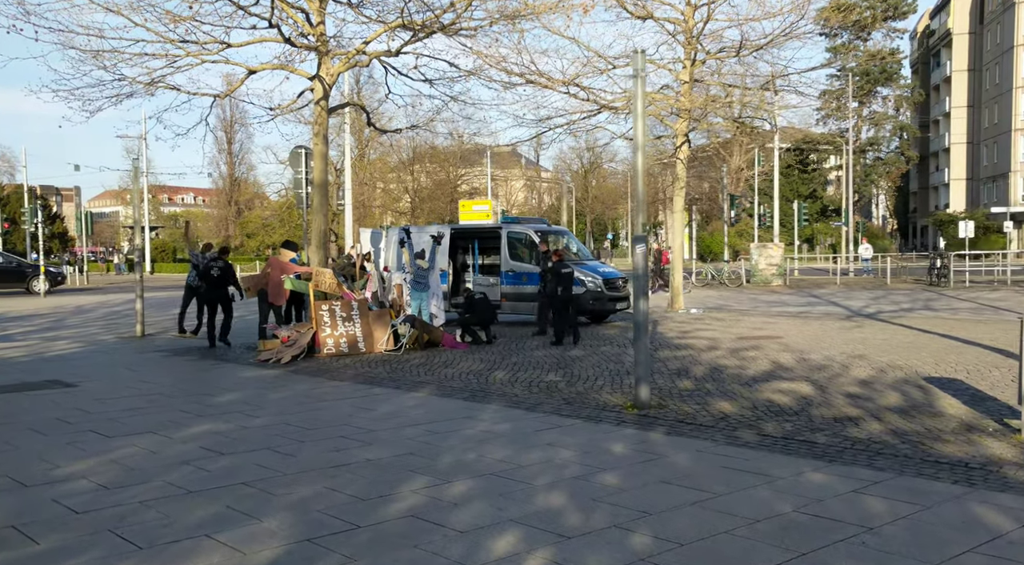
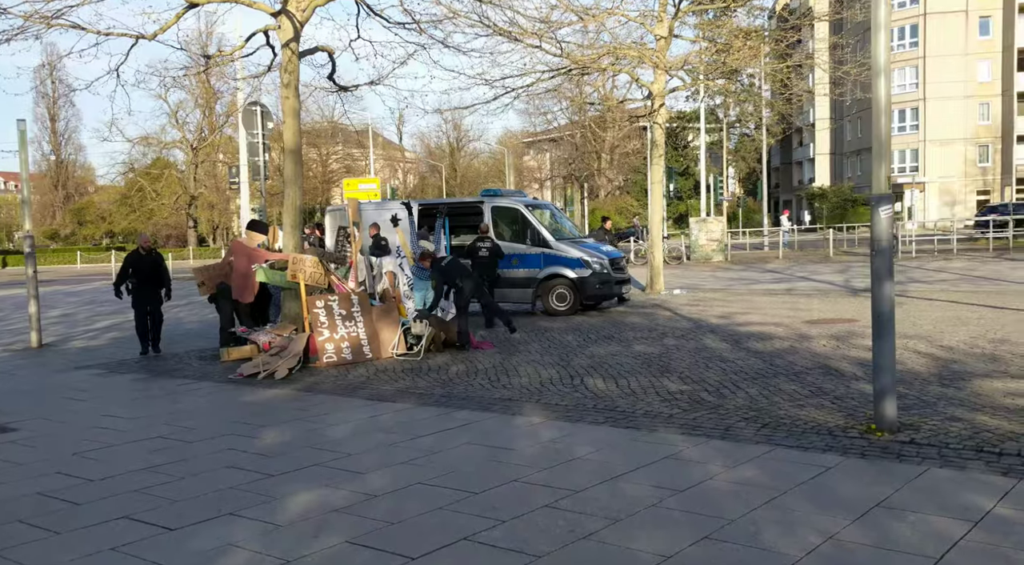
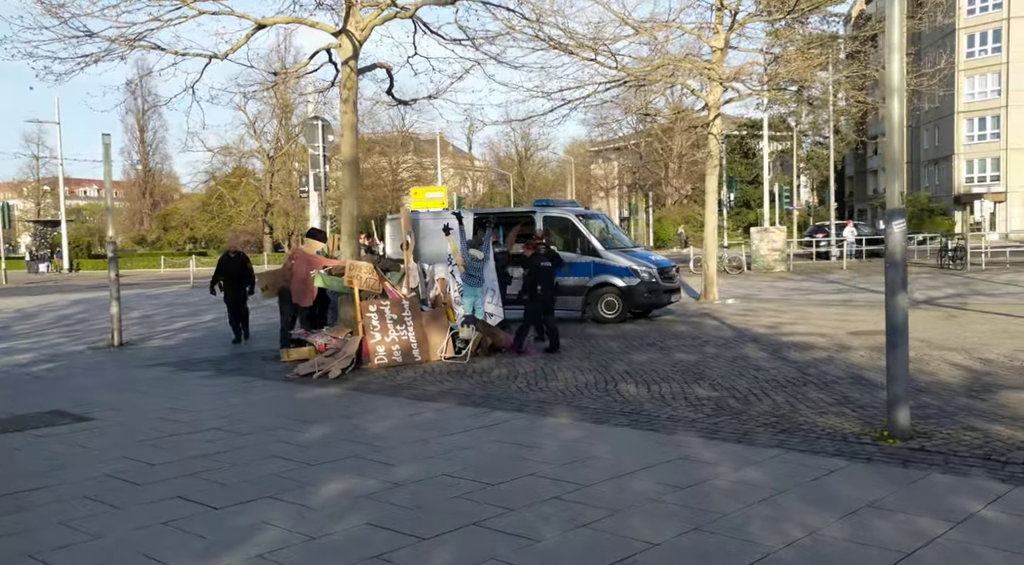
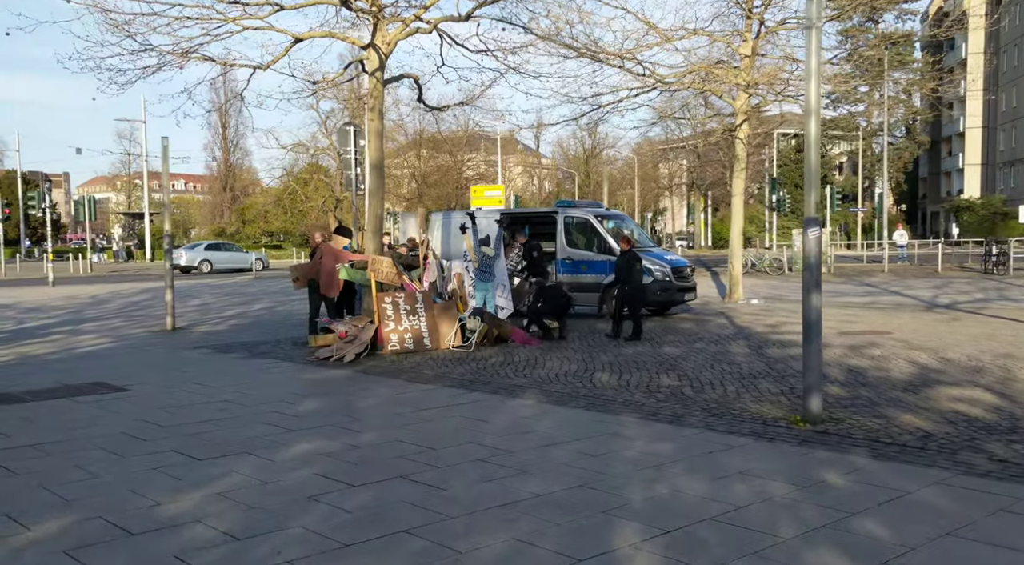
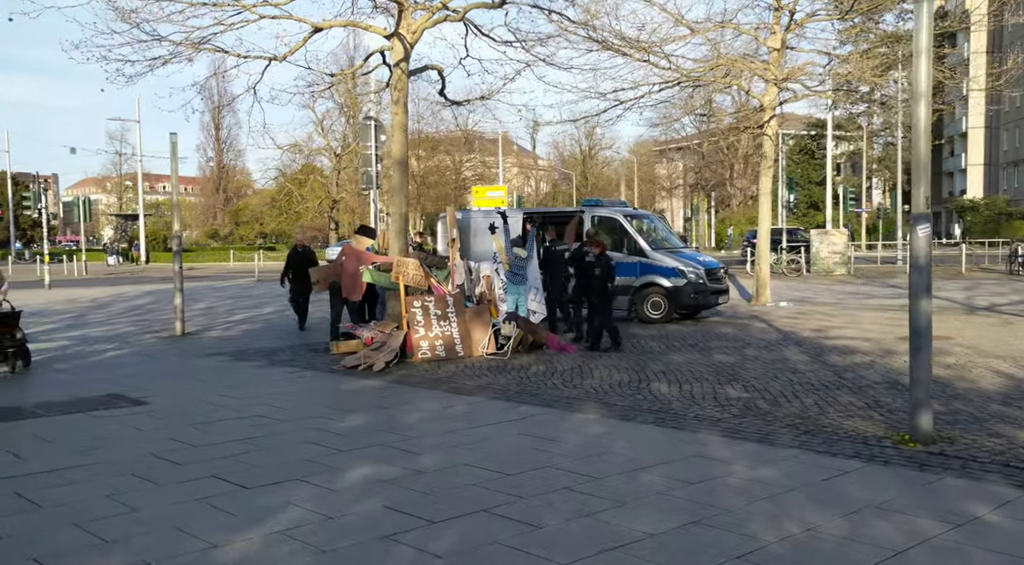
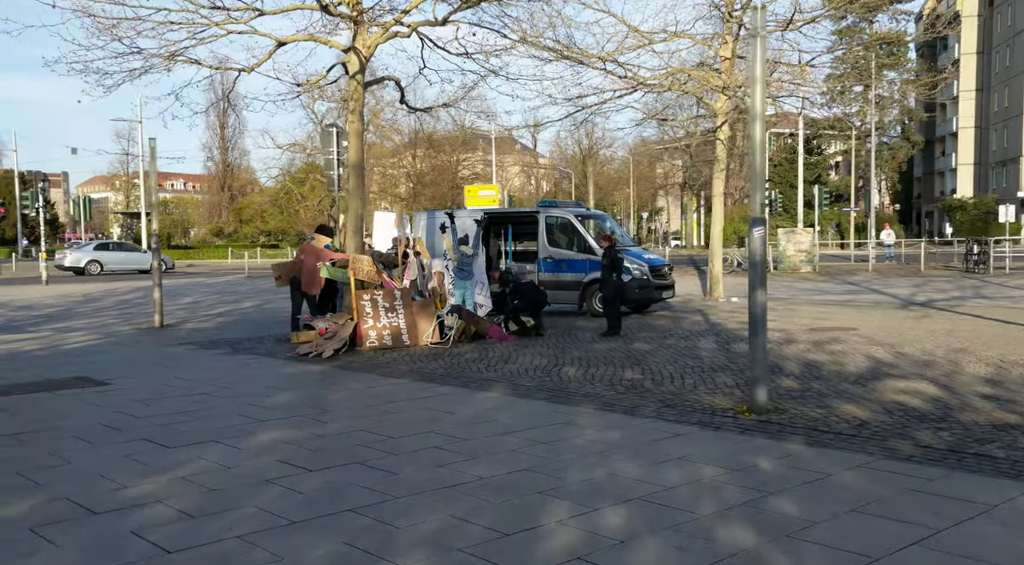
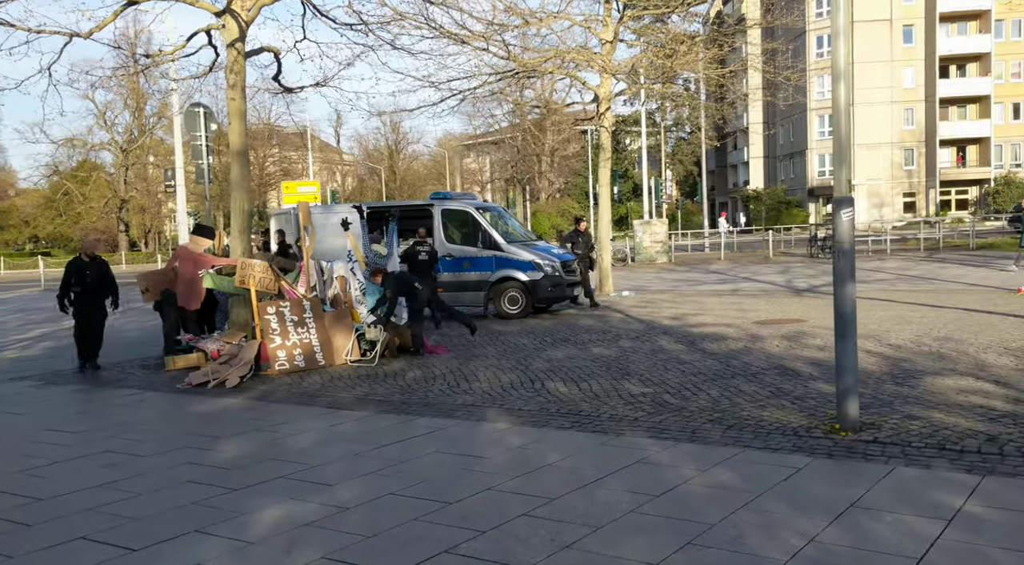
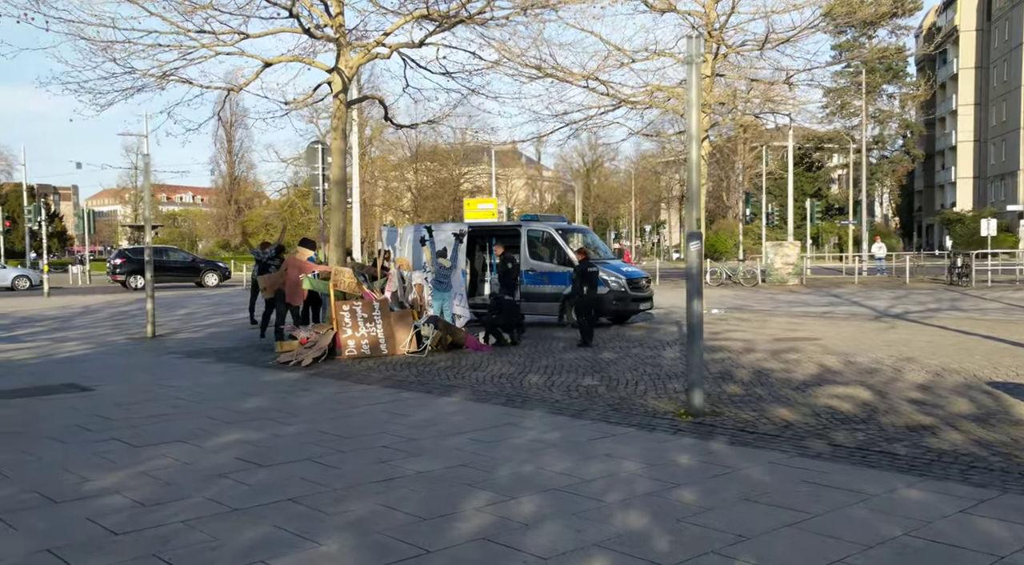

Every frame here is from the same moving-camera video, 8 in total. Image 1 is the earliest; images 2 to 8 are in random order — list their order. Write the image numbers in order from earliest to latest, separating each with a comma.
8, 6, 4, 5, 3, 2, 7
